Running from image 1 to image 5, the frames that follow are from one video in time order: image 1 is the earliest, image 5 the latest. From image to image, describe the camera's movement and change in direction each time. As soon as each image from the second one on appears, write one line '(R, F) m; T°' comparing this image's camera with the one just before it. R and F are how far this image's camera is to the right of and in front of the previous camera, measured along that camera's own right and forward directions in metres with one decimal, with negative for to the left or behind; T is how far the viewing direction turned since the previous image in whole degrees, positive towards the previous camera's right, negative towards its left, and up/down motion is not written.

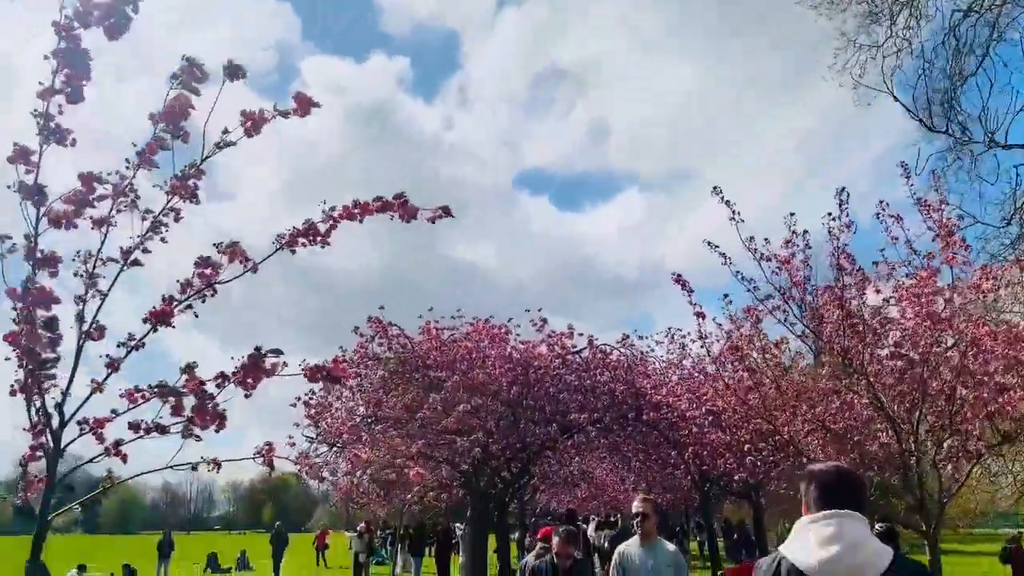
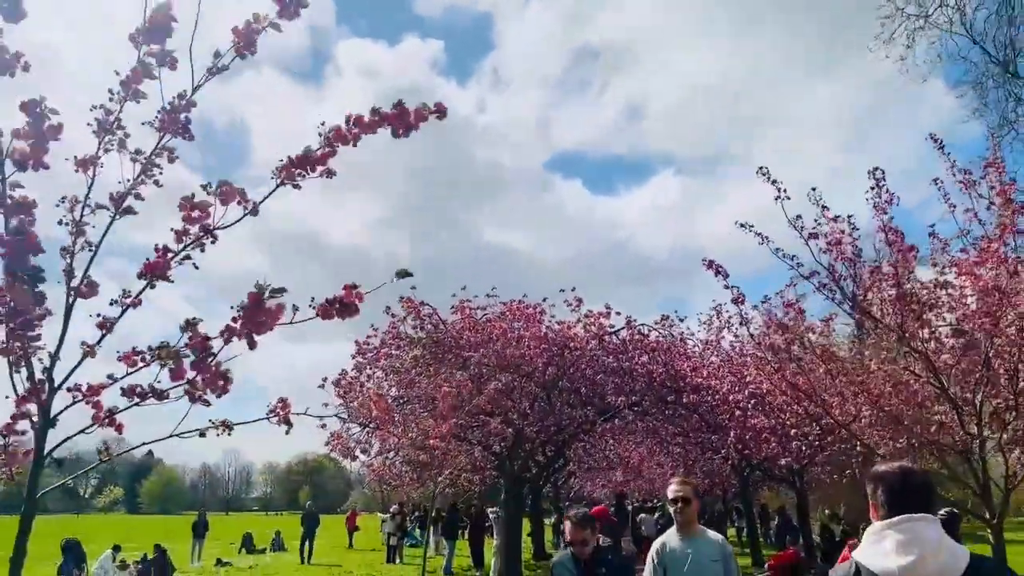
(0.0, +0.5) m; -2°
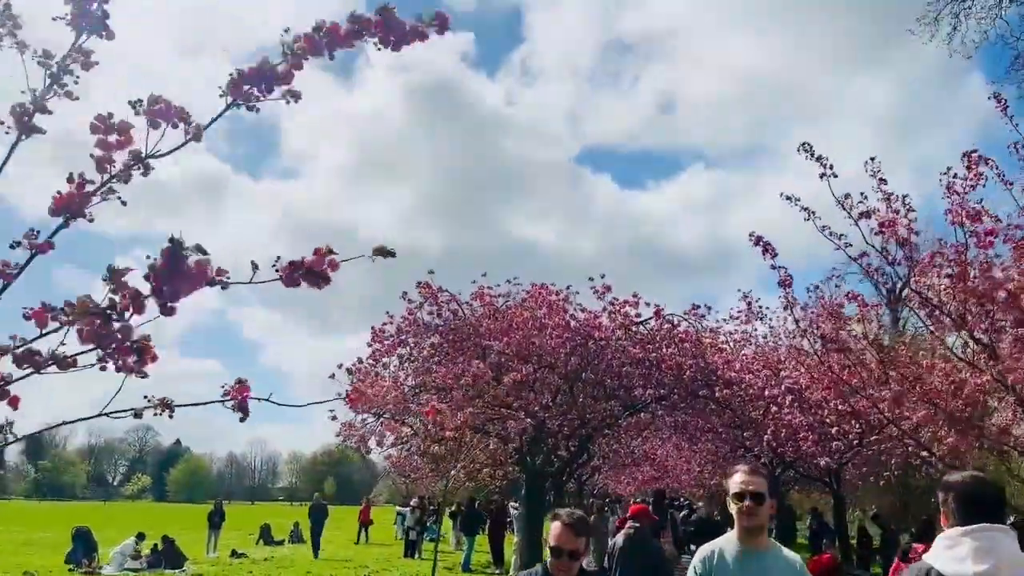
(+0.1, +0.9) m; -2°
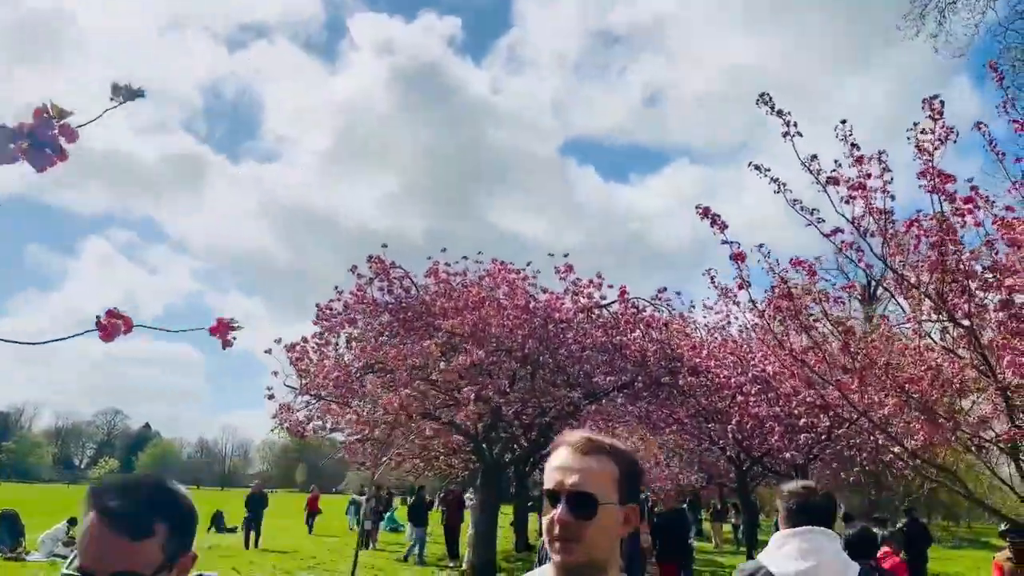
(+0.5, +1.1) m; +1°
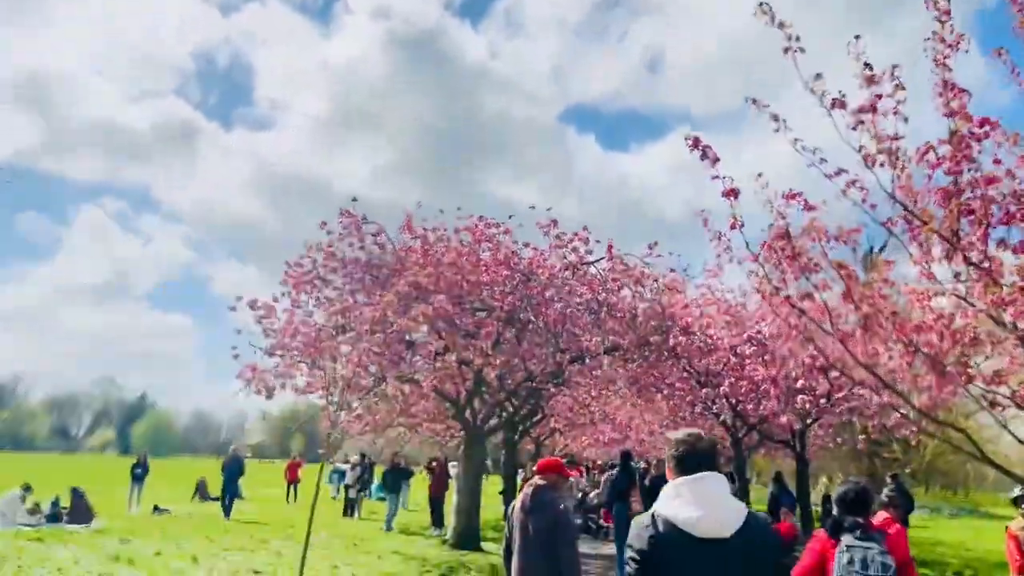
(+0.3, +0.9) m; 0°
